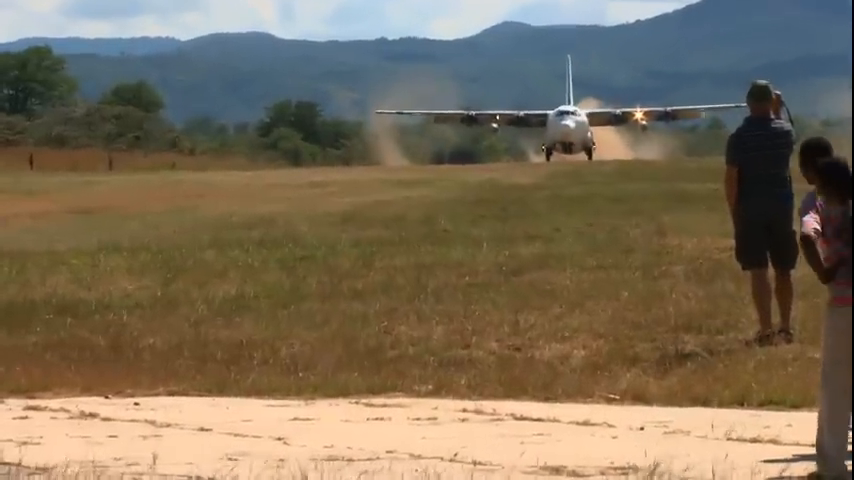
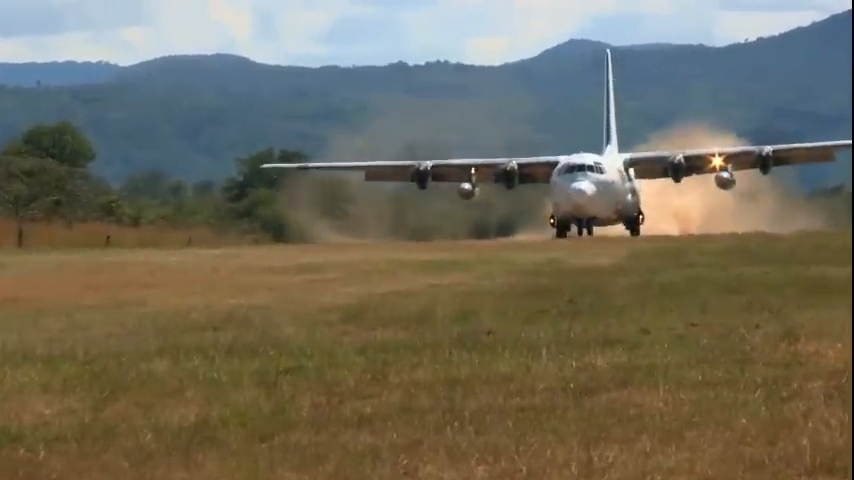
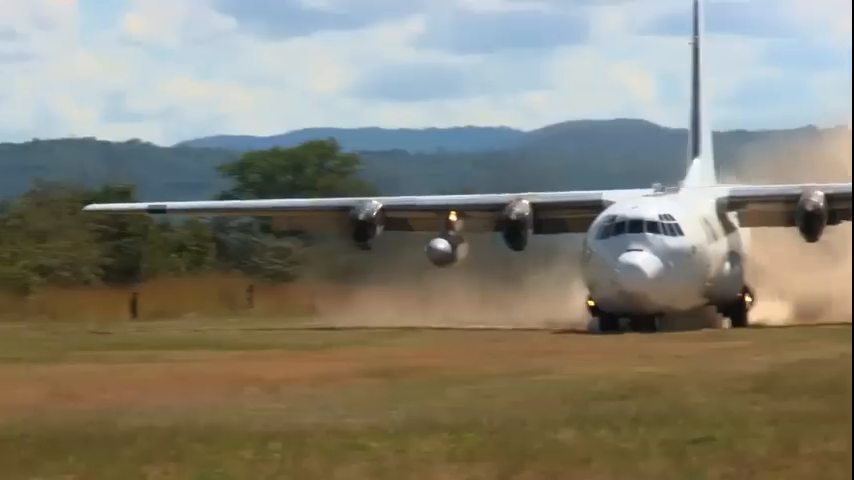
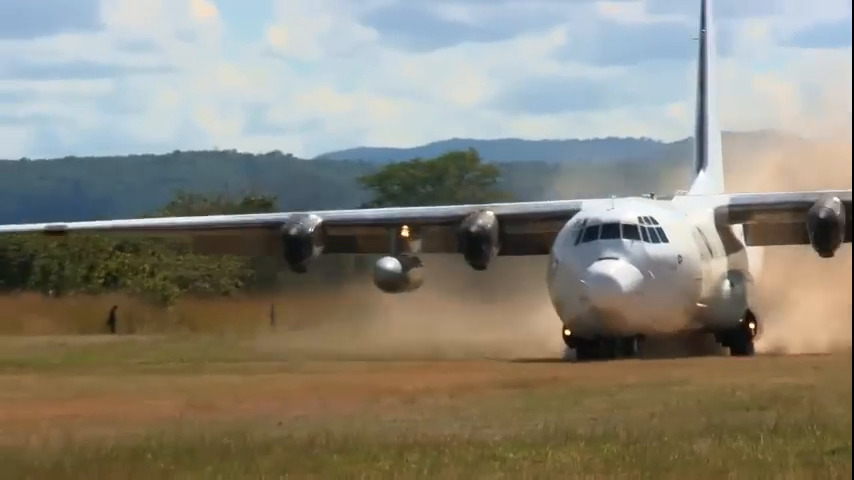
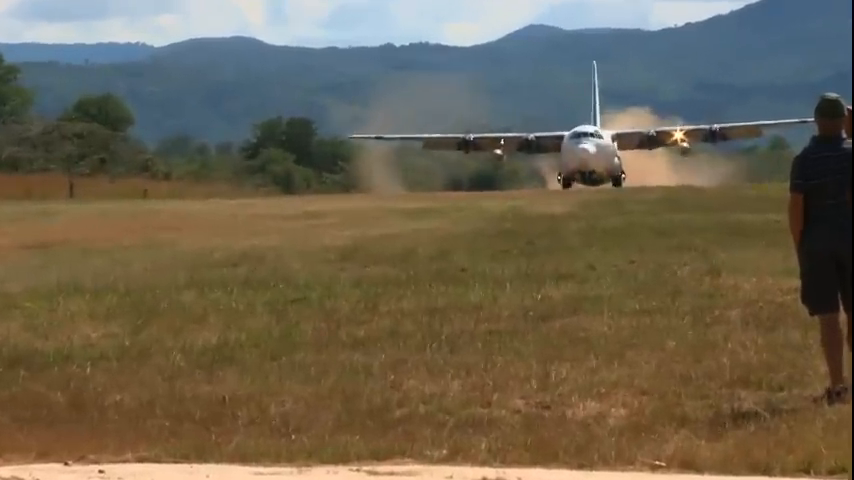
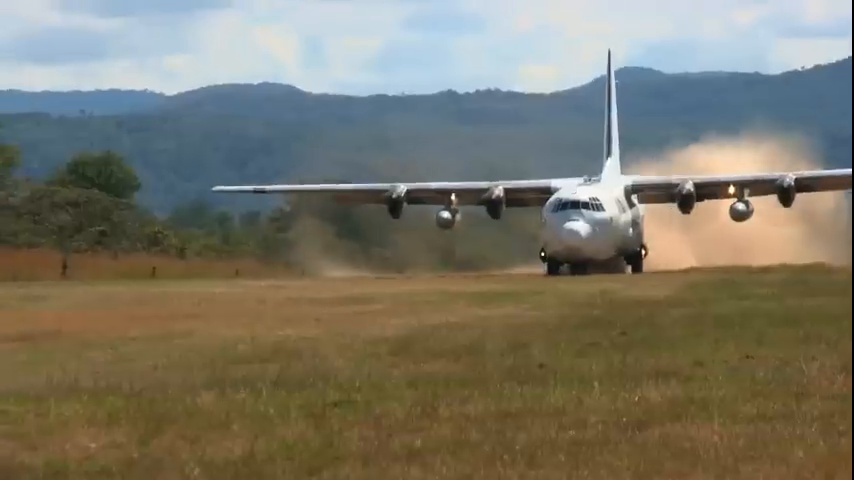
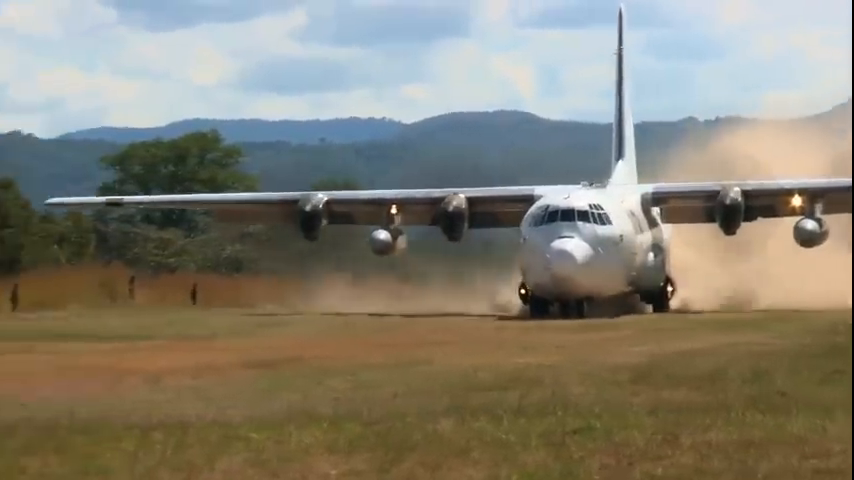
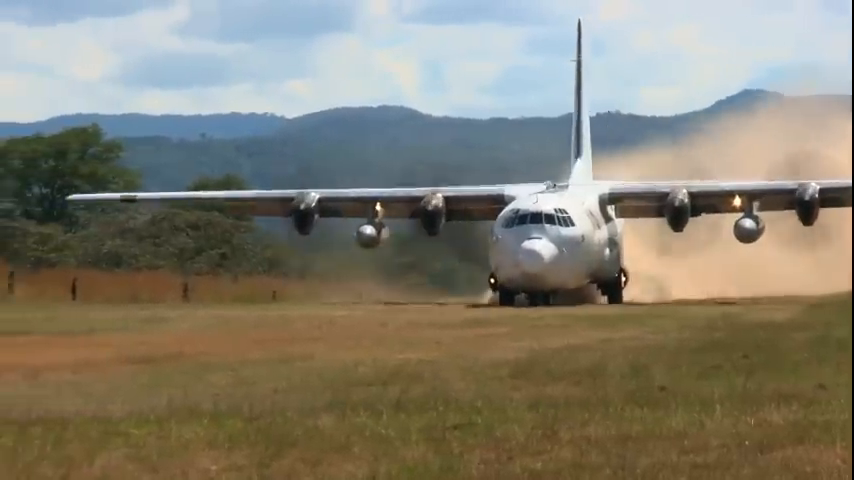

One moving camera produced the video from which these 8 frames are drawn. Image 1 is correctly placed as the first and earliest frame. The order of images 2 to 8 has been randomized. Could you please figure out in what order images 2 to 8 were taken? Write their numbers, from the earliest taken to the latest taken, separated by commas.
5, 2, 6, 8, 7, 3, 4
